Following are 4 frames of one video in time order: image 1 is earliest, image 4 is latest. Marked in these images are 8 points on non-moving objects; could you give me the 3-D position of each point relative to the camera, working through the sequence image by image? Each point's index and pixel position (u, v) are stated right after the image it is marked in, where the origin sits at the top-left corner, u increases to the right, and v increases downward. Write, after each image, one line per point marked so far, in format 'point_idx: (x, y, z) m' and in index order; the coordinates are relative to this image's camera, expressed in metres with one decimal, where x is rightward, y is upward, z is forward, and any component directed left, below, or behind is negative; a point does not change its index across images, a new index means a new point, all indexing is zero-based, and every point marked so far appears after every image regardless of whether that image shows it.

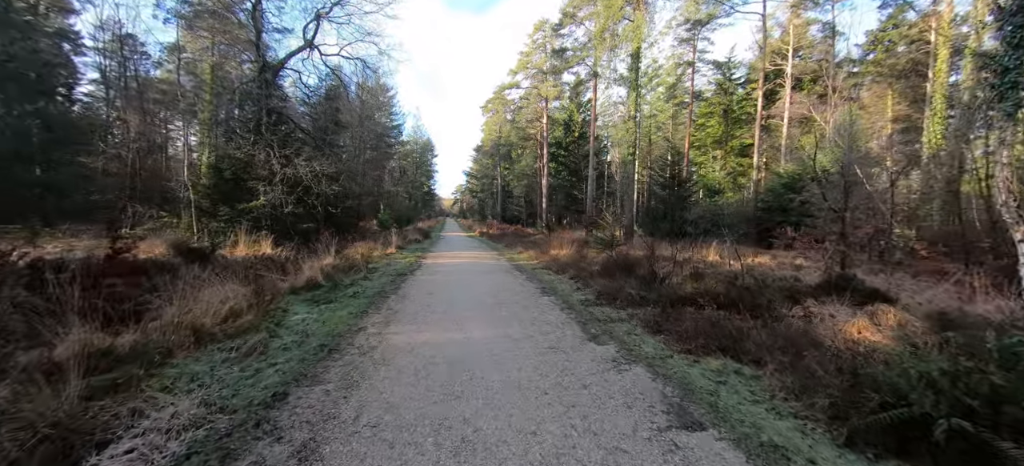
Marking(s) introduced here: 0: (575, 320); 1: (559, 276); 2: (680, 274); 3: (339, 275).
0: (+0.8, -1.1, +5.0) m
1: (+1.0, -1.0, +8.6) m
2: (+3.5, -0.9, +8.0) m
3: (-3.8, -1.0, +8.7) m
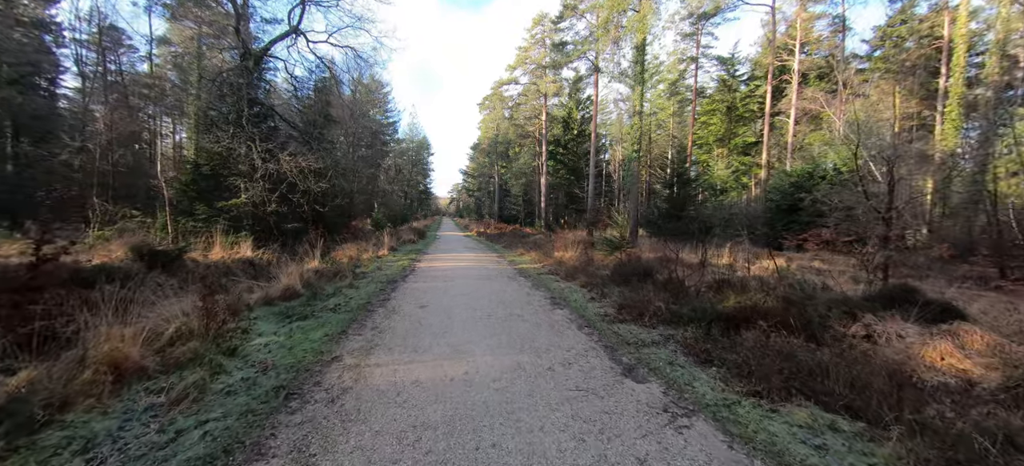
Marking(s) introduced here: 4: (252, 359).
0: (+0.9, -1.2, +4.1) m
1: (+1.1, -1.0, +7.7) m
2: (+3.6, -0.9, +7.2) m
3: (-3.8, -1.0, +7.7) m
4: (-2.4, -1.2, +3.6) m
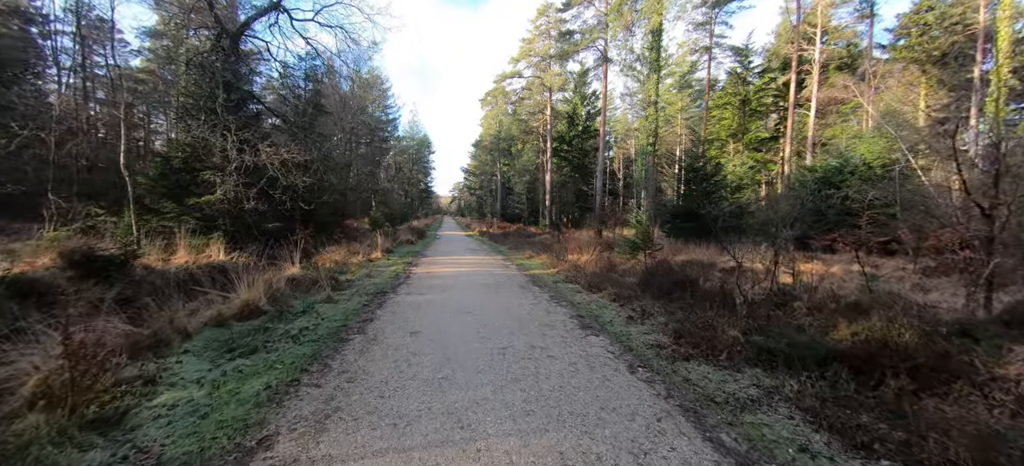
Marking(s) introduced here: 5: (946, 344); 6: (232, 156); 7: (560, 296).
0: (+1.2, -1.2, +2.7) m
1: (+1.3, -1.0, +6.3) m
2: (+3.8, -0.9, +5.8) m
3: (-3.5, -1.0, +6.4) m
4: (-2.2, -1.2, +2.2) m
5: (+3.9, -1.0, +3.5) m
6: (-7.4, +2.1, +10.3) m
7: (+0.8, -1.0, +6.5) m
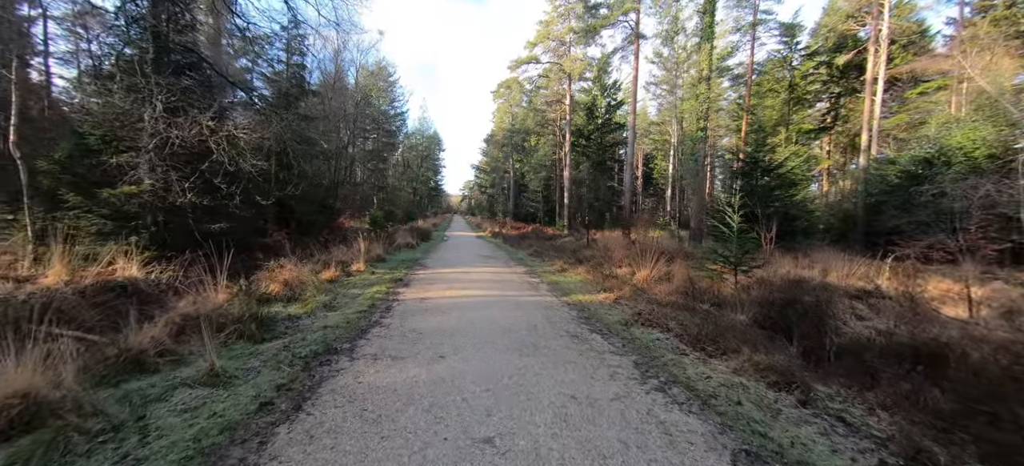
0: (+1.5, -1.3, -0.3) m
1: (+1.8, -1.2, +3.3) m
2: (+4.3, -1.1, +2.7) m
3: (-3.1, -1.1, +3.5) m
4: (-1.8, -1.3, -0.7) m
5: (+4.3, -1.2, +0.4) m
6: (-6.8, +2.0, +7.5) m
7: (+1.3, -1.2, +3.5) m
